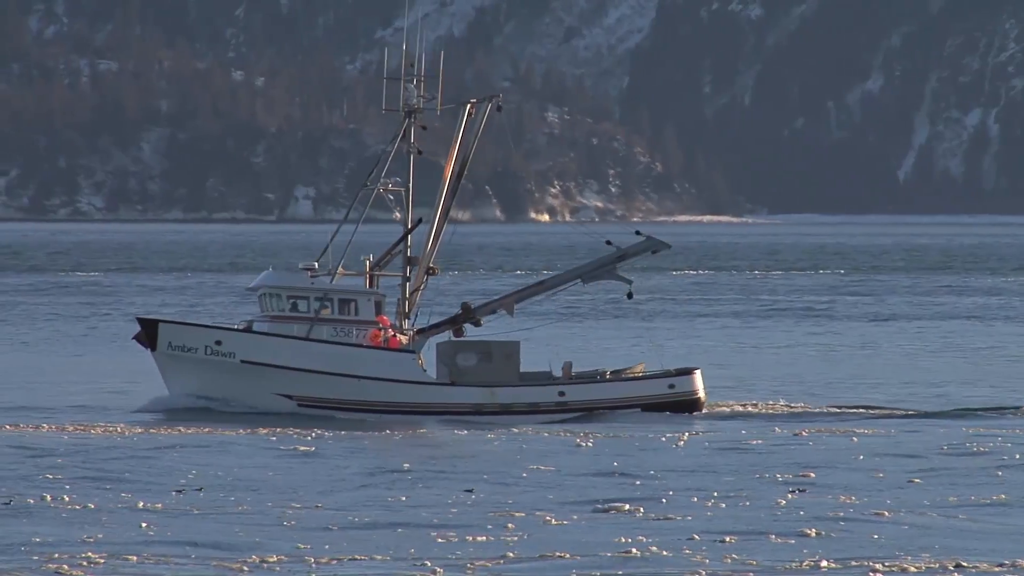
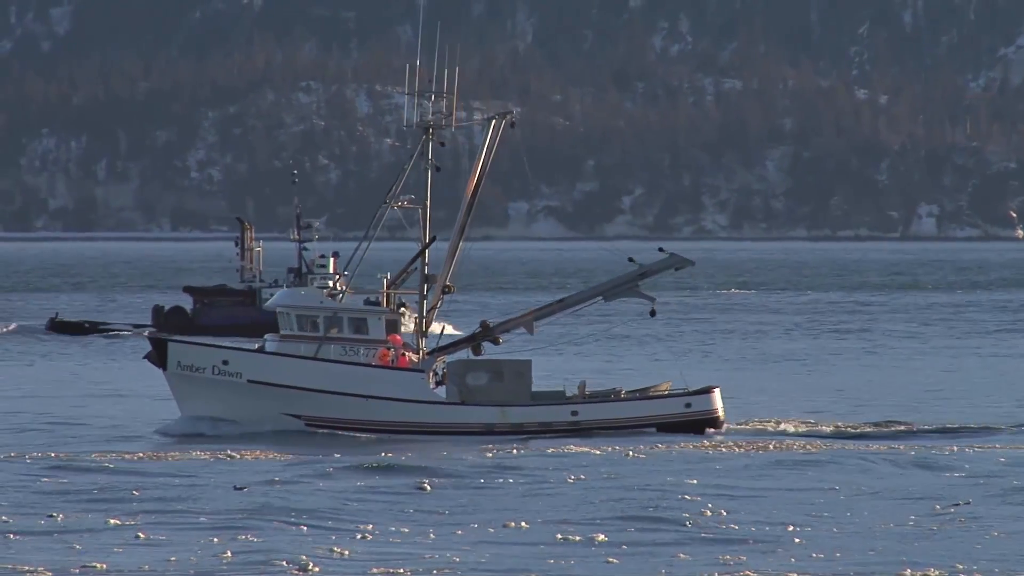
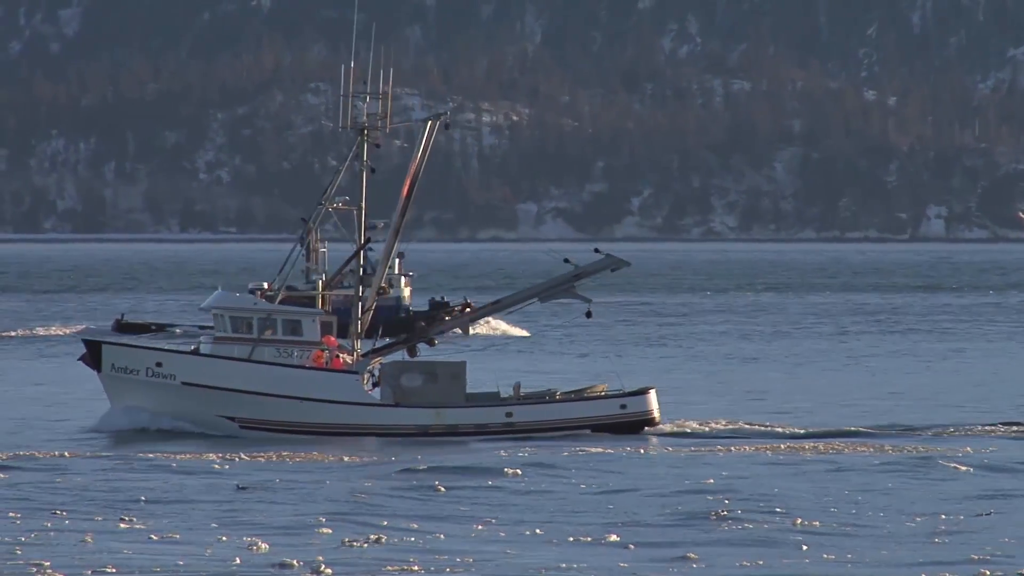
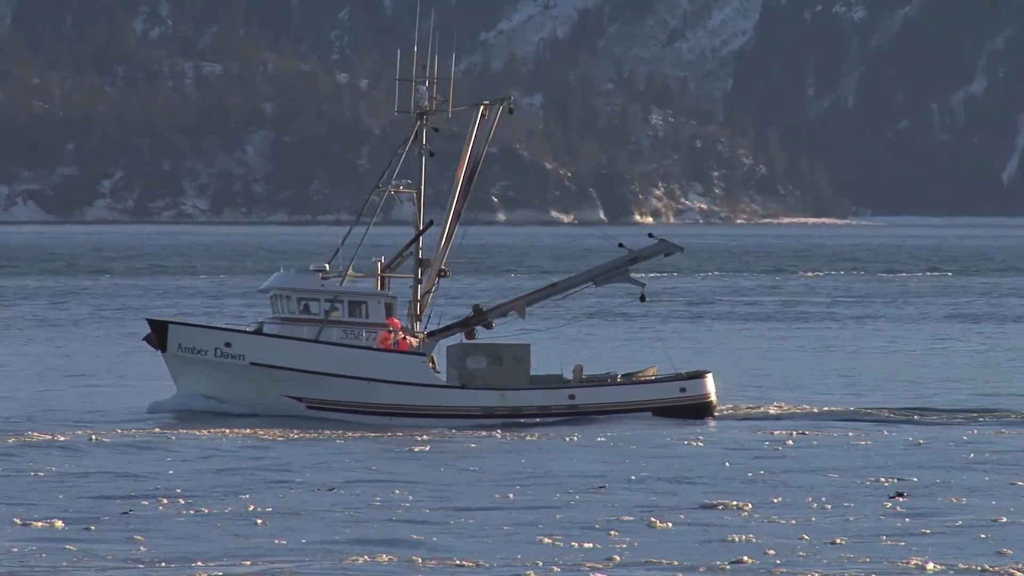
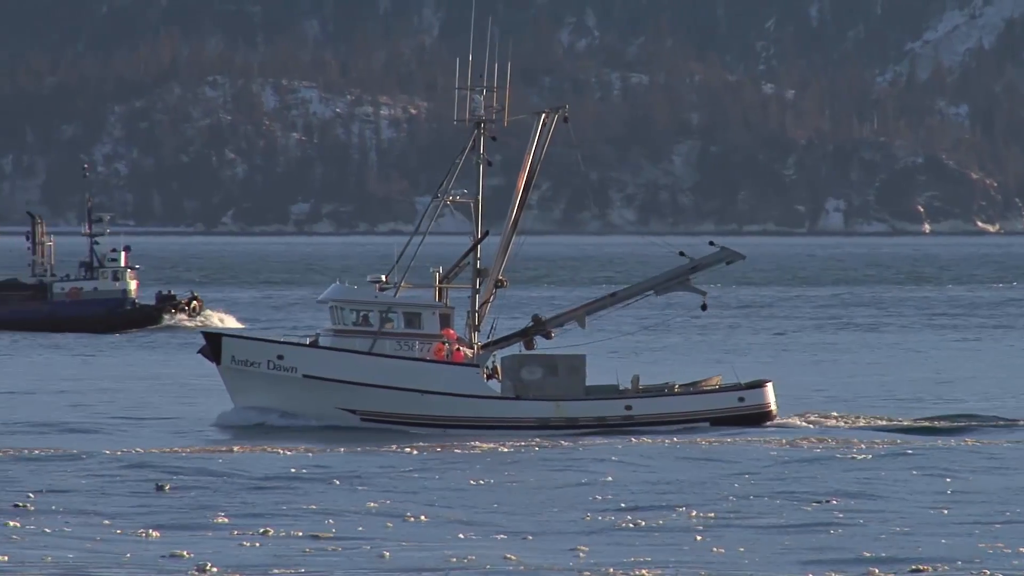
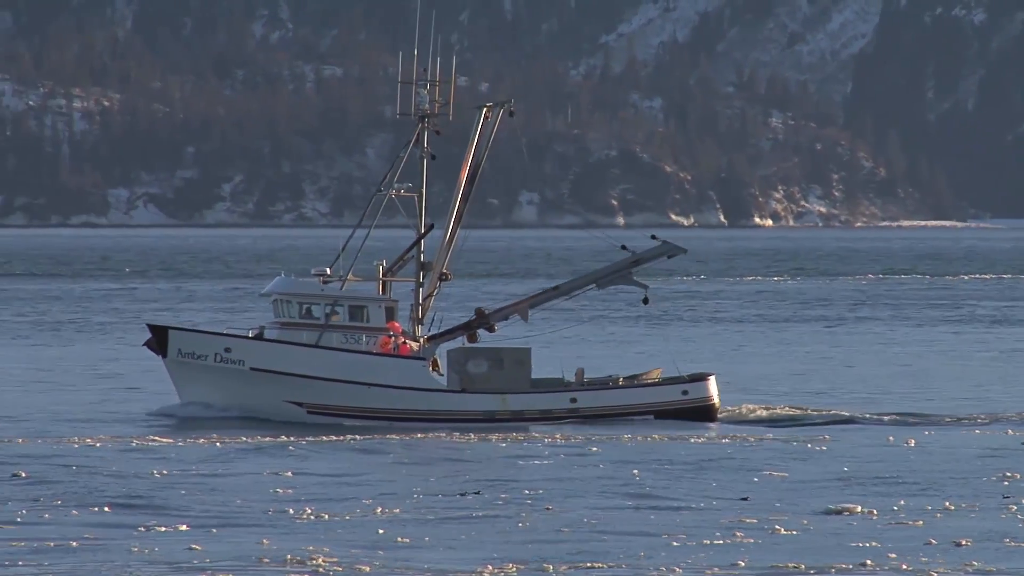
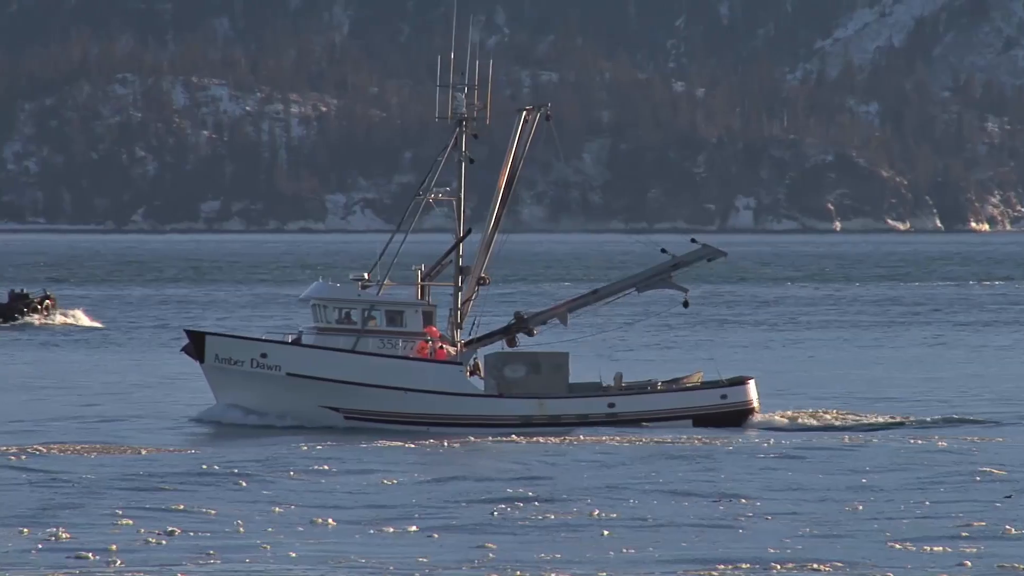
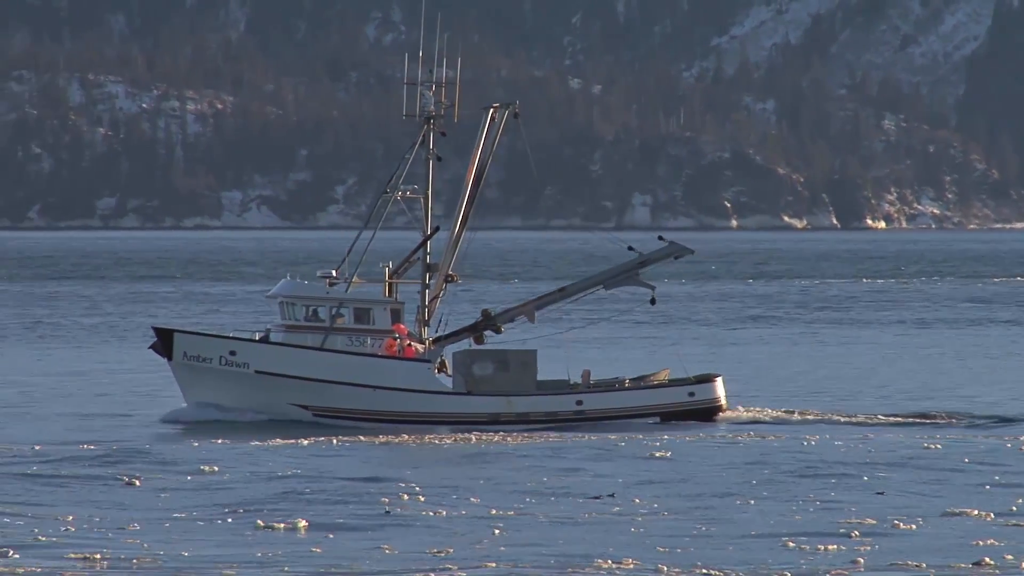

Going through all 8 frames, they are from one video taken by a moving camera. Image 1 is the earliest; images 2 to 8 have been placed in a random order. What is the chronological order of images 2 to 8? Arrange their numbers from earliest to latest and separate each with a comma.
4, 6, 8, 7, 5, 2, 3
